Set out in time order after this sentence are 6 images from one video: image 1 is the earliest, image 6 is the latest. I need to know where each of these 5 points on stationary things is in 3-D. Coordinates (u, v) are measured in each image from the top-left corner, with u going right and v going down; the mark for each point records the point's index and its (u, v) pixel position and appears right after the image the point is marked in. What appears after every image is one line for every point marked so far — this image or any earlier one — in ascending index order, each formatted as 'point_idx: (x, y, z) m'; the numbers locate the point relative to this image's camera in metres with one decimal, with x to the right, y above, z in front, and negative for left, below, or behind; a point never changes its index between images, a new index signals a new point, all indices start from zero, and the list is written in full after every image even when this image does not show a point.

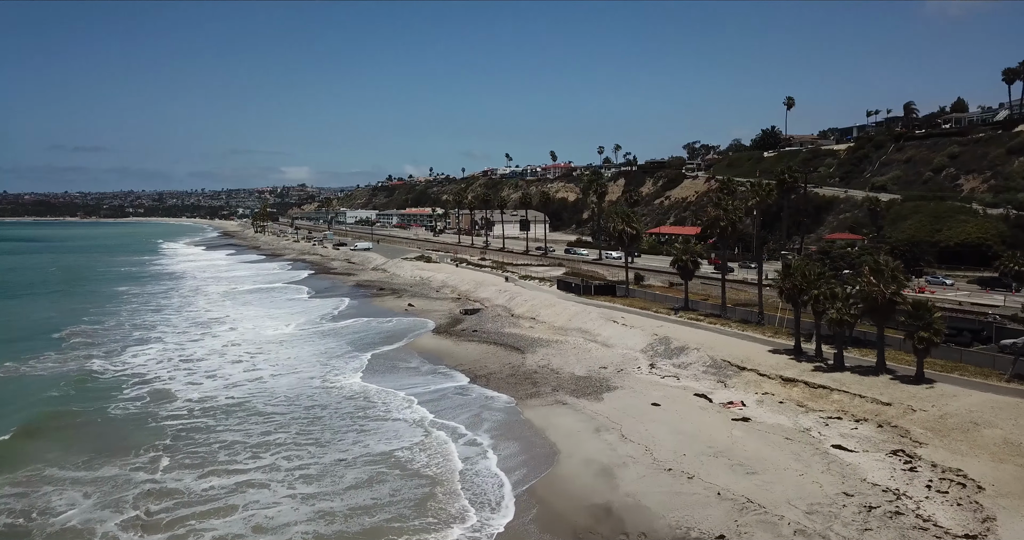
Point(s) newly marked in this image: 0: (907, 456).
0: (+11.5, -5.4, +18.1) m
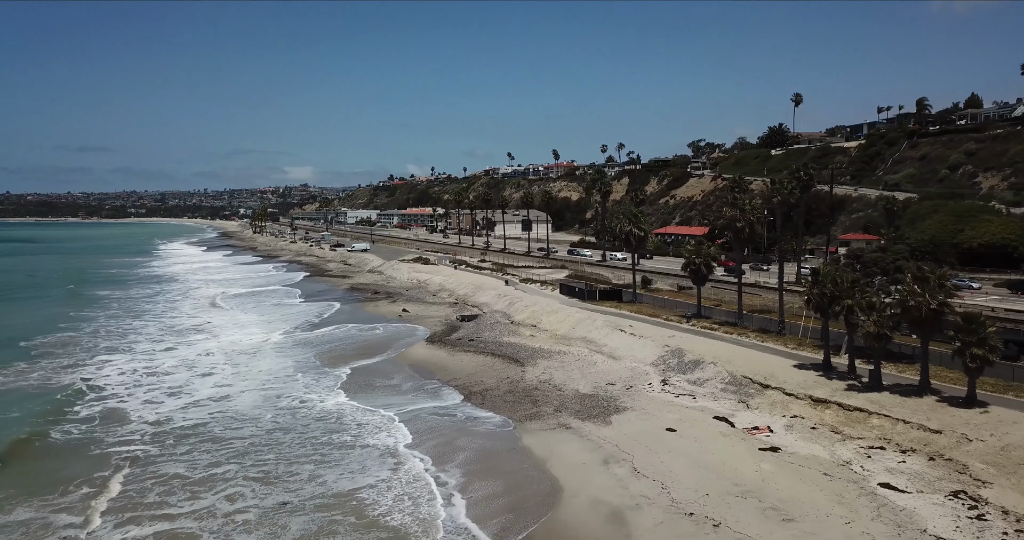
0: (+11.3, -5.7, +15.4) m
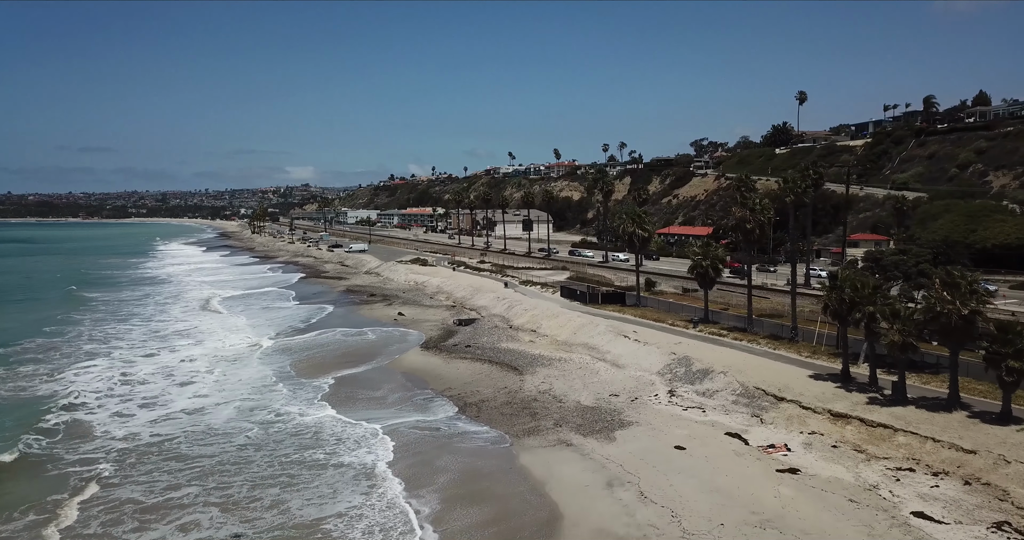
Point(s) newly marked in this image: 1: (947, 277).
0: (+11.2, -5.8, +13.9) m
1: (+13.7, -0.2, +19.6) m
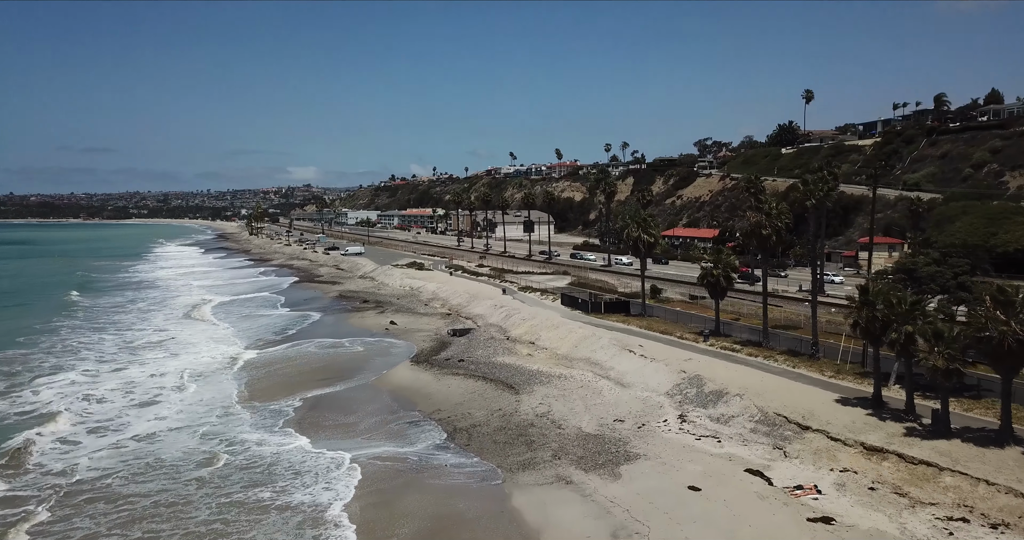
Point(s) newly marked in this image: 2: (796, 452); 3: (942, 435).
0: (+10.9, -6.3, +11.5) m
1: (+13.5, -0.7, +17.3) m
2: (+8.5, -5.4, +18.6) m
3: (+12.4, -4.7, +17.9) m
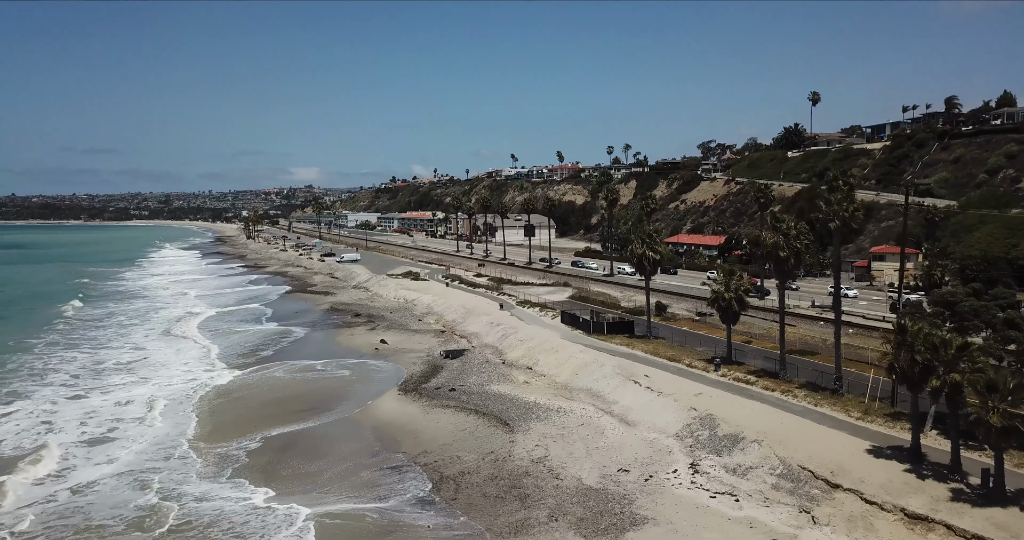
0: (+10.7, -7.3, +9.2) m
1: (+13.2, -1.7, +14.9) m
2: (+8.2, -6.4, +16.3) m
3: (+12.1, -5.7, +15.6) m
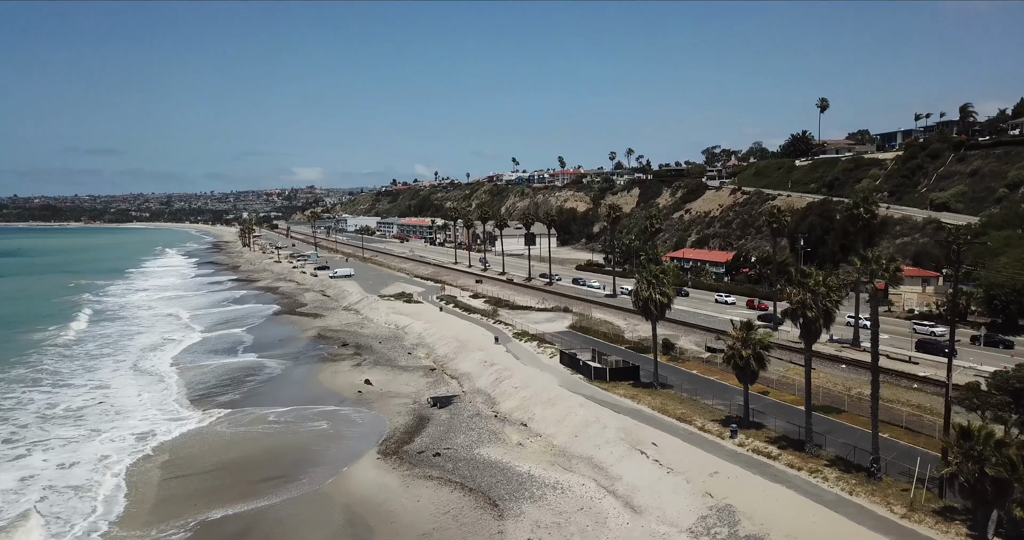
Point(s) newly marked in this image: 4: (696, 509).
0: (+10.2, -9.4, +6.1) m
1: (+12.8, -3.8, +11.9) m
2: (+7.8, -8.6, +13.2) m
3: (+11.7, -7.9, +12.5) m
4: (+5.9, -7.5, +19.8) m
